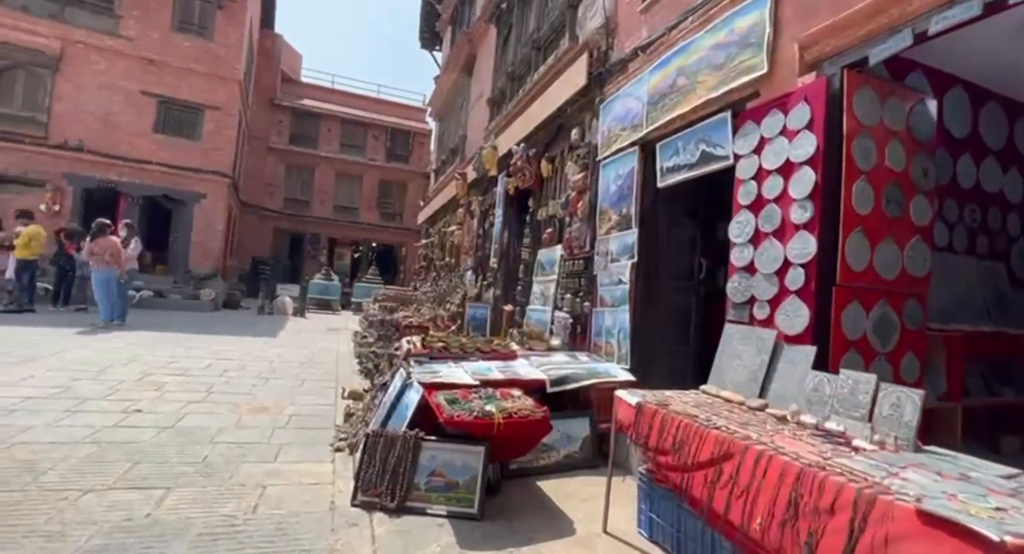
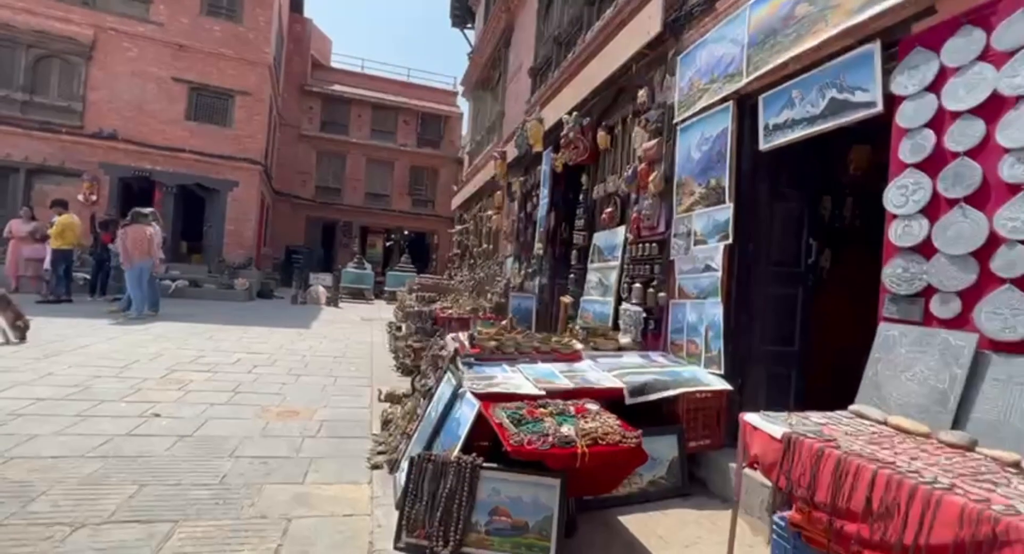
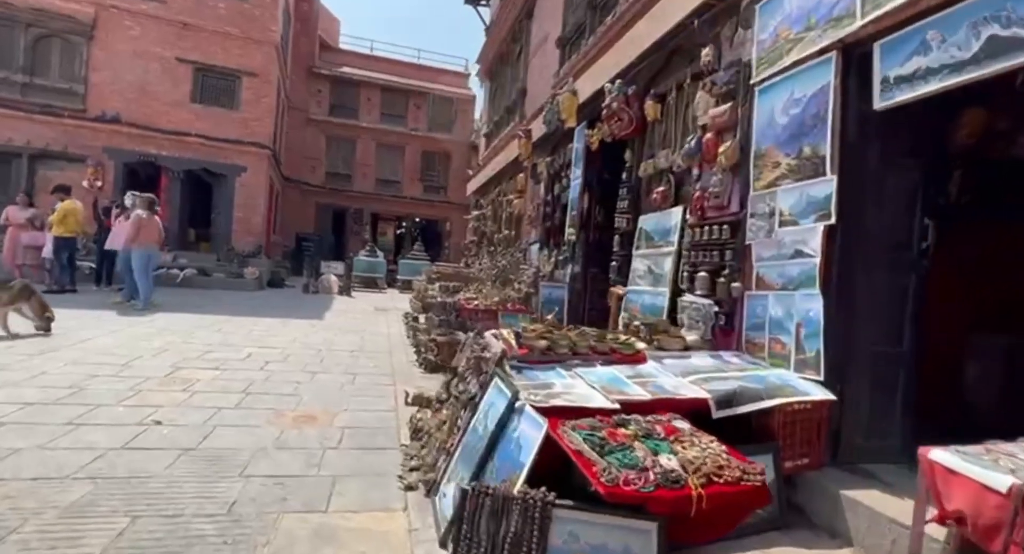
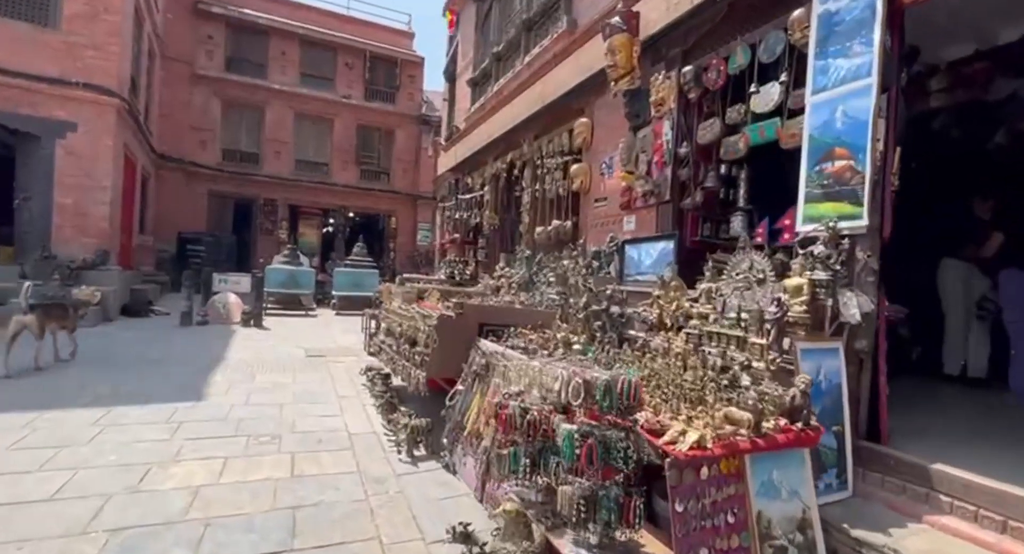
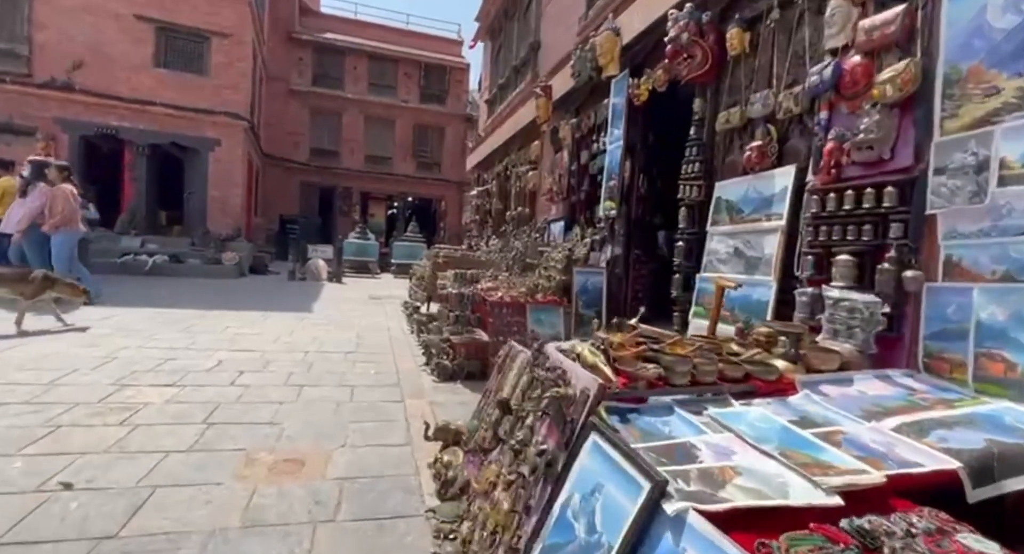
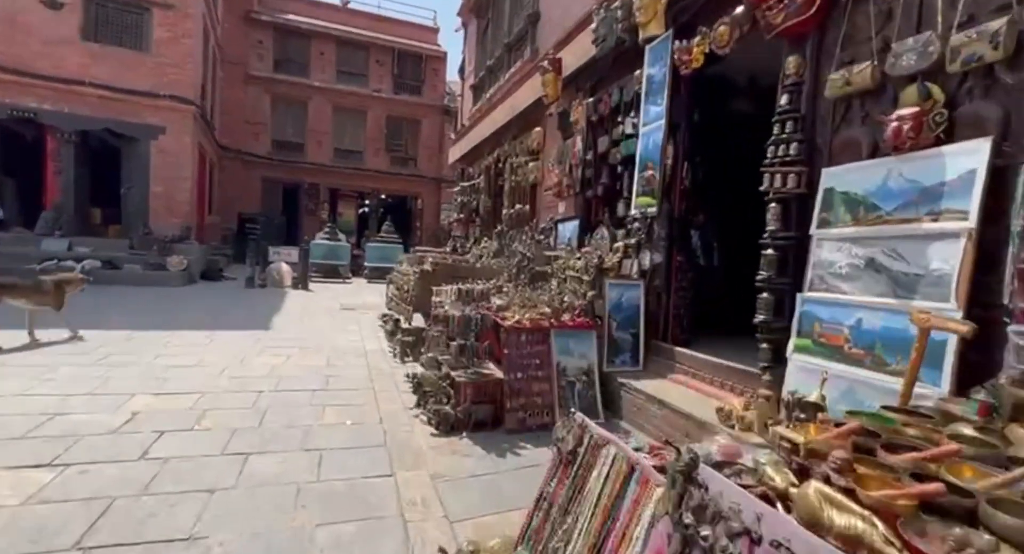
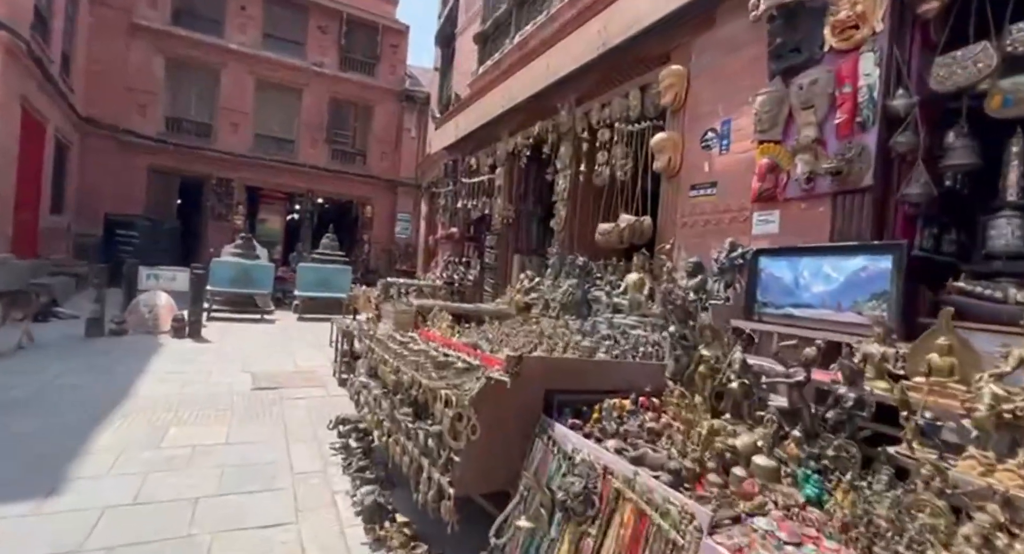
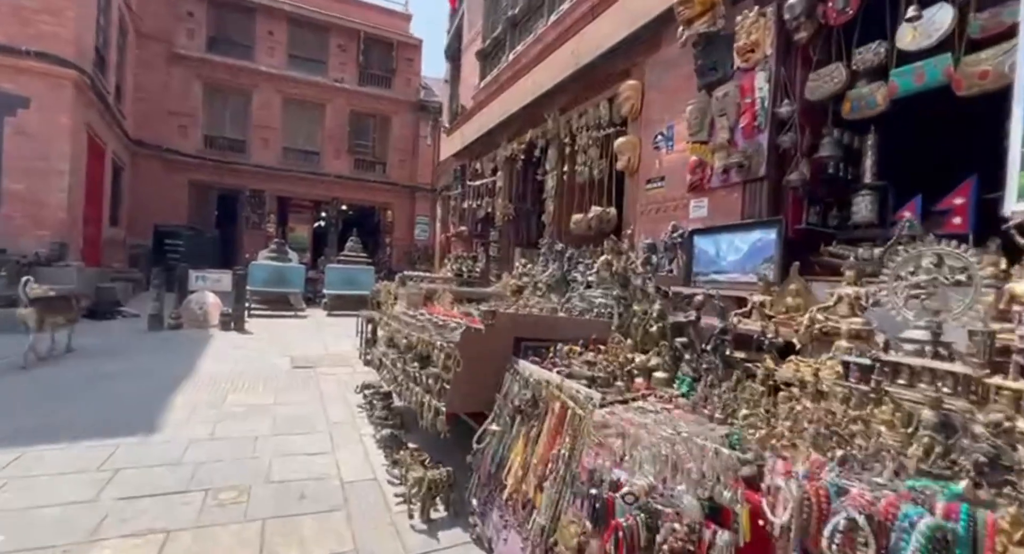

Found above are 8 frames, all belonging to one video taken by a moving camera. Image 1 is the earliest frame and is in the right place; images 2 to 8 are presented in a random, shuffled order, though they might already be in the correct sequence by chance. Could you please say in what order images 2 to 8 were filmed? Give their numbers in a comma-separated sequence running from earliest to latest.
2, 3, 5, 6, 4, 8, 7
